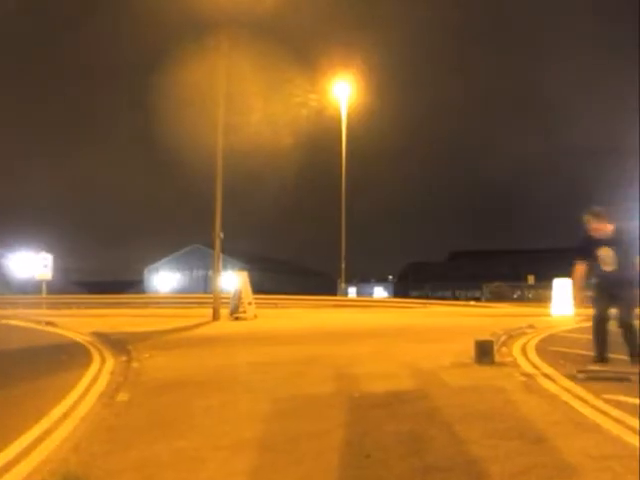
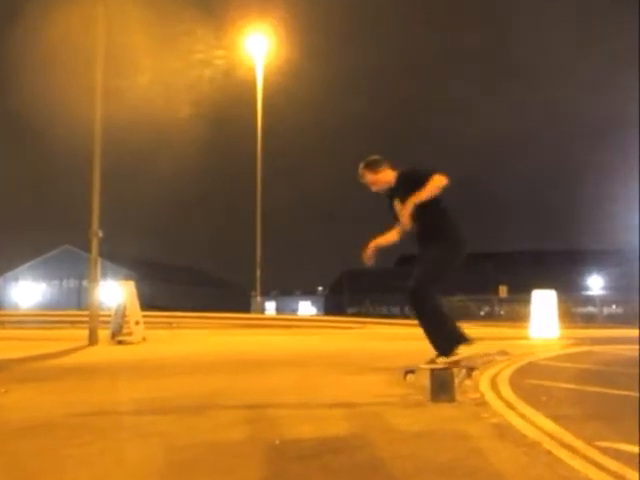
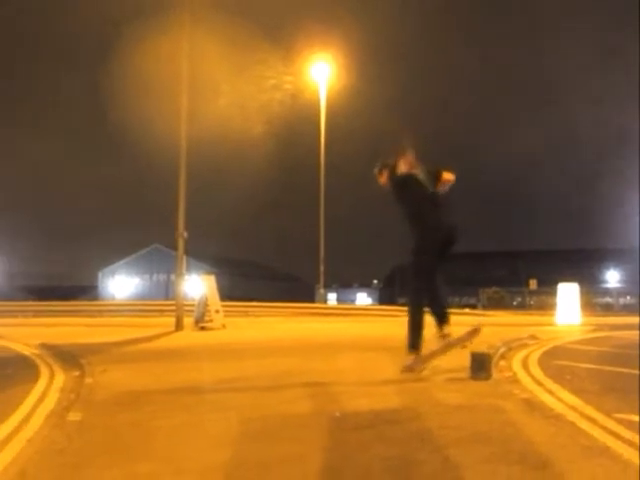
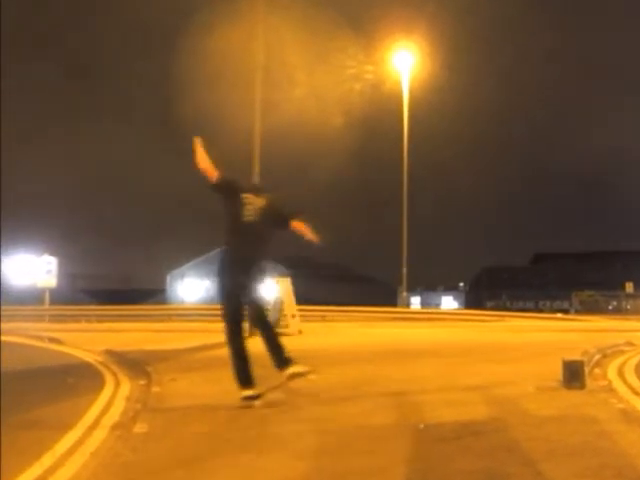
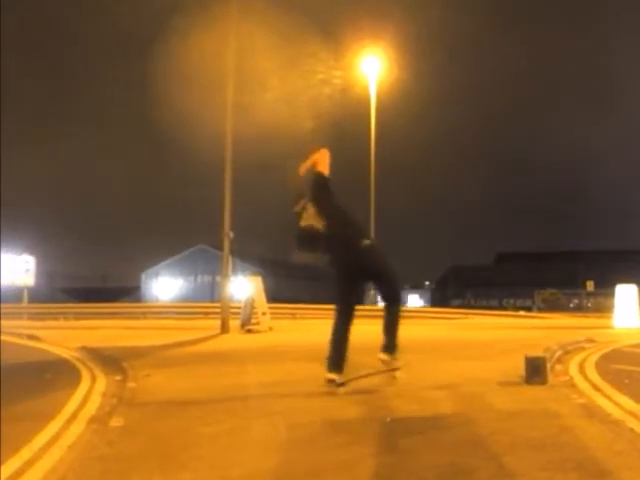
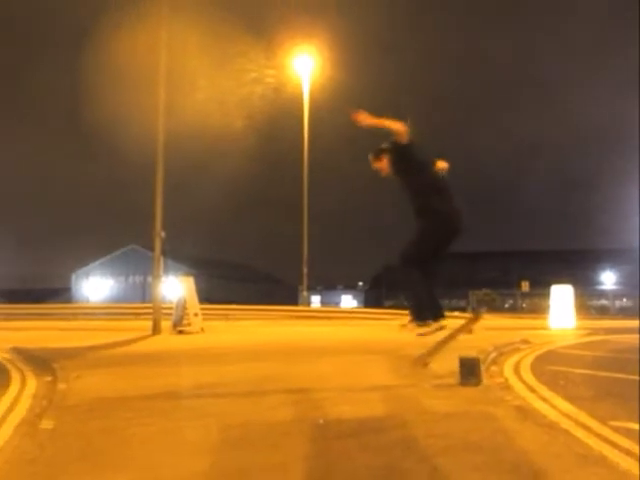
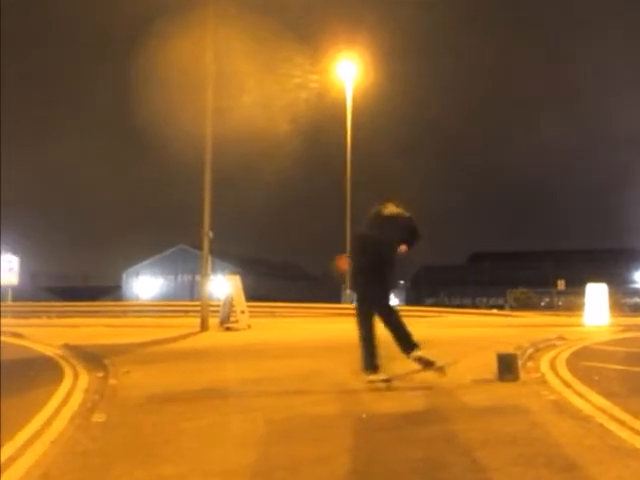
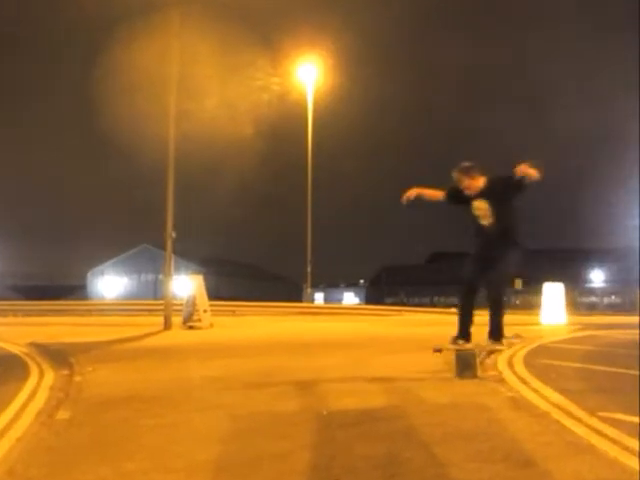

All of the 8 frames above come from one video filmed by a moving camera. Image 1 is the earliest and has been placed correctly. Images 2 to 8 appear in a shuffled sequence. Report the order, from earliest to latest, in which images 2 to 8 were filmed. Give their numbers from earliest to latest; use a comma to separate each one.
8, 2, 6, 3, 7, 5, 4
